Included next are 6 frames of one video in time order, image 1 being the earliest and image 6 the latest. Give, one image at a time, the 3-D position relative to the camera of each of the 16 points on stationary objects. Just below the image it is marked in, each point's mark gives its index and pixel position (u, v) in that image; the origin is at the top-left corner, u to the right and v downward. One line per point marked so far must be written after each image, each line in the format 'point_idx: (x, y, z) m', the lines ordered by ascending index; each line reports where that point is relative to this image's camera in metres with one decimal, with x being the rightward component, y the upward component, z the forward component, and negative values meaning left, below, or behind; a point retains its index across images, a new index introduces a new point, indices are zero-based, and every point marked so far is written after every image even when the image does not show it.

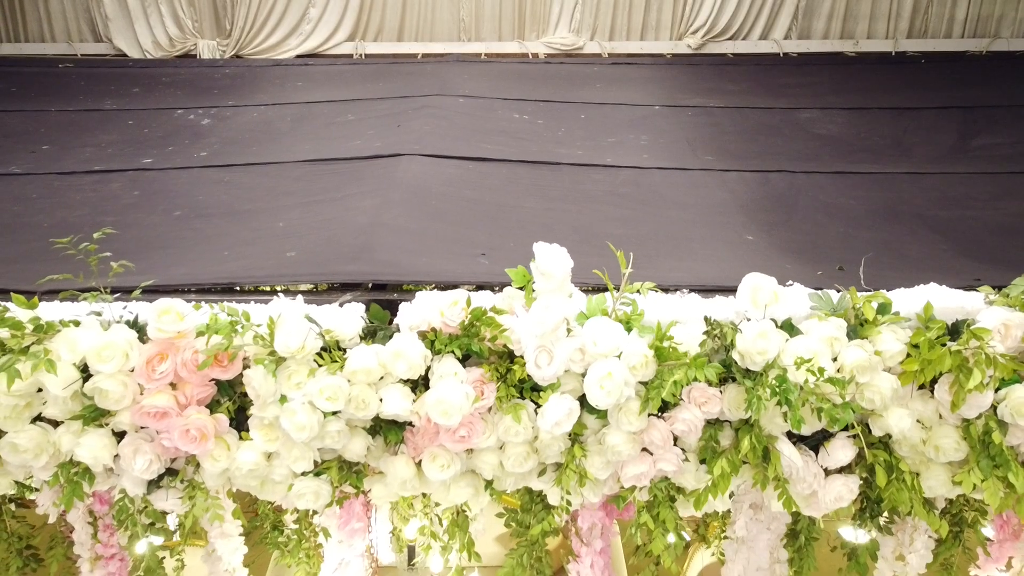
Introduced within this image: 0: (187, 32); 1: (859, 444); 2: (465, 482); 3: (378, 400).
0: (-1.4, +1.1, +4.6) m
1: (+0.4, -0.2, +1.2) m
2: (-0.1, -0.2, +1.2) m
3: (-0.1, -0.1, +1.1) m
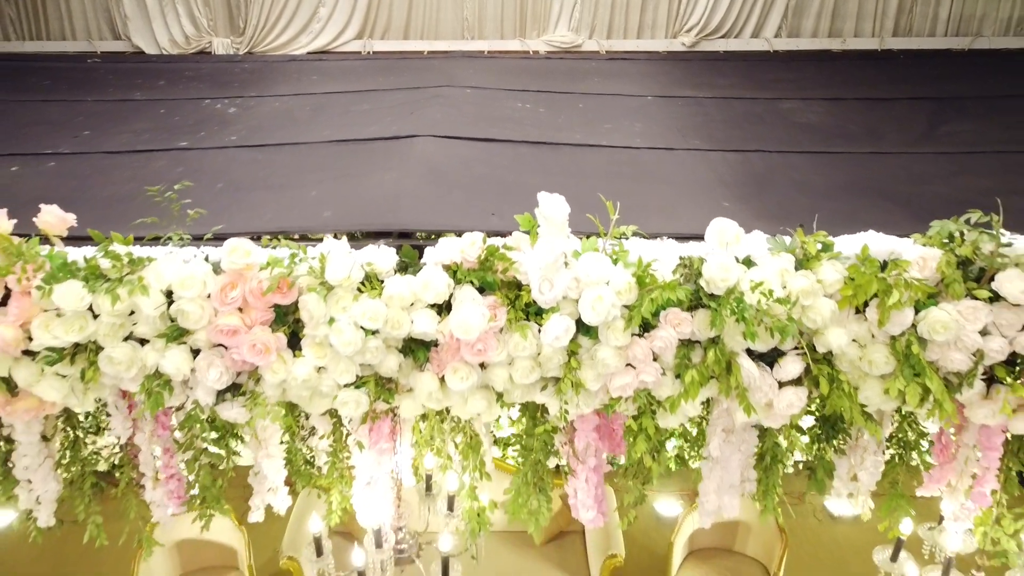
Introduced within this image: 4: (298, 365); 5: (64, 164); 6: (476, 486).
0: (-1.4, +1.2, +4.9) m
1: (+0.4, -0.1, +1.4) m
2: (0.0, -0.1, +1.5) m
3: (-0.1, 0.0, +1.4) m
4: (-0.3, -0.1, +1.4) m
5: (-1.1, +0.3, +2.5) m
6: (-0.1, -0.3, +1.9) m
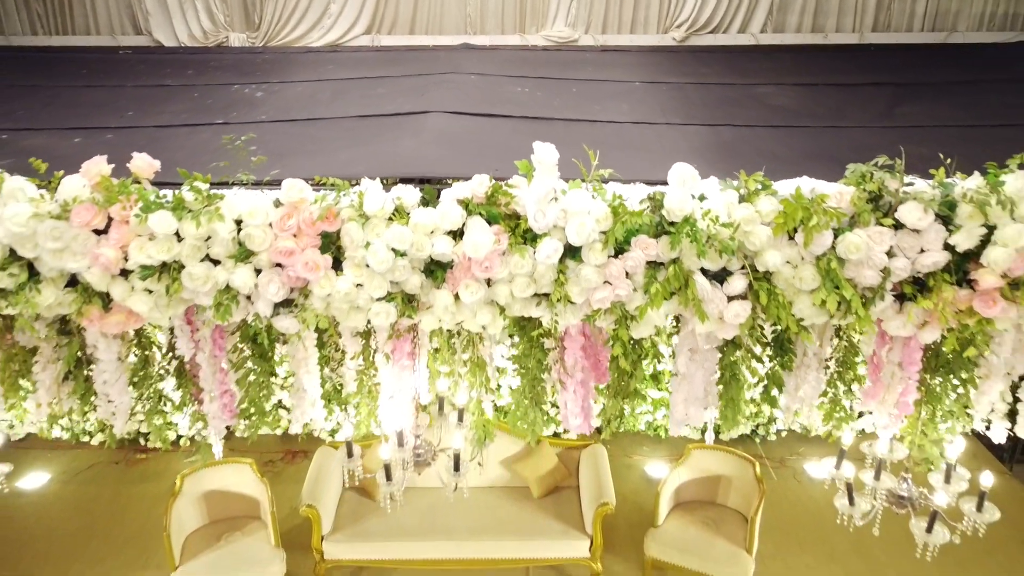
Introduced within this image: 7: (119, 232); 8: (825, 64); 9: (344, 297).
0: (-1.4, +1.3, +5.2) m
1: (+0.4, 0.0, +1.8) m
2: (0.0, 0.0, +1.8) m
3: (-0.1, +0.1, +1.7) m
4: (-0.3, 0.0, +1.7) m
5: (-1.0, +0.4, +2.9) m
6: (-0.1, -0.2, +2.2) m
7: (-0.6, +0.1, +1.7) m
8: (+1.2, +0.9, +4.3) m
9: (-0.3, 0.0, +1.8) m
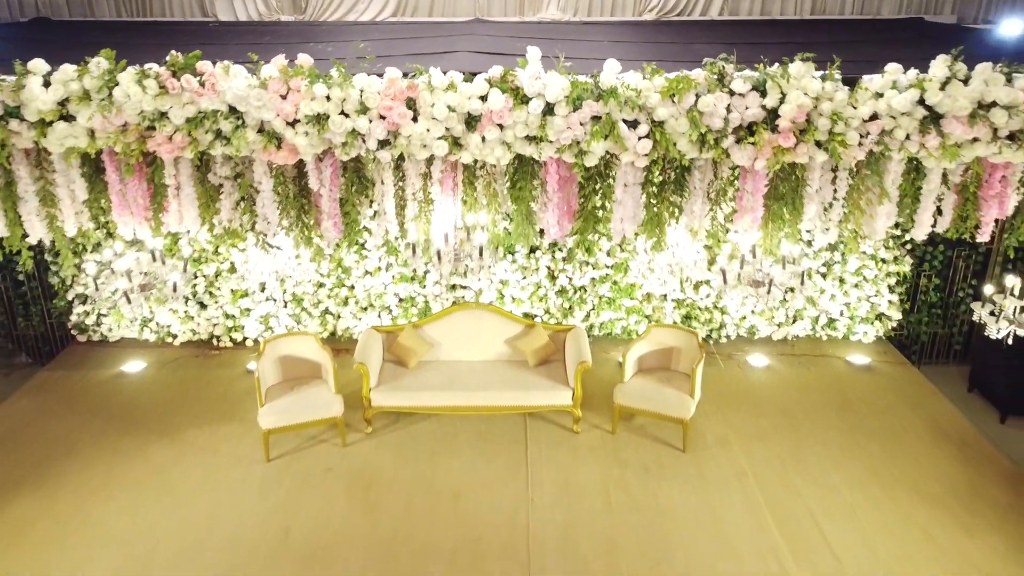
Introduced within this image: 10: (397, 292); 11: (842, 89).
0: (-1.4, +1.7, +6.6) m
1: (+0.4, +0.5, +3.1) m
2: (0.0, +0.4, +3.2) m
3: (-0.1, +0.5, +3.1) m
4: (-0.3, +0.5, +3.1) m
5: (-1.0, +0.9, +4.2) m
6: (-0.1, +0.2, +3.6) m
7: (-0.6, +0.5, +3.0) m
8: (+1.3, +1.3, +5.6) m
9: (-0.3, +0.4, +3.1) m
10: (-0.7, 0.0, +6.6) m
11: (+0.9, +0.6, +3.1) m
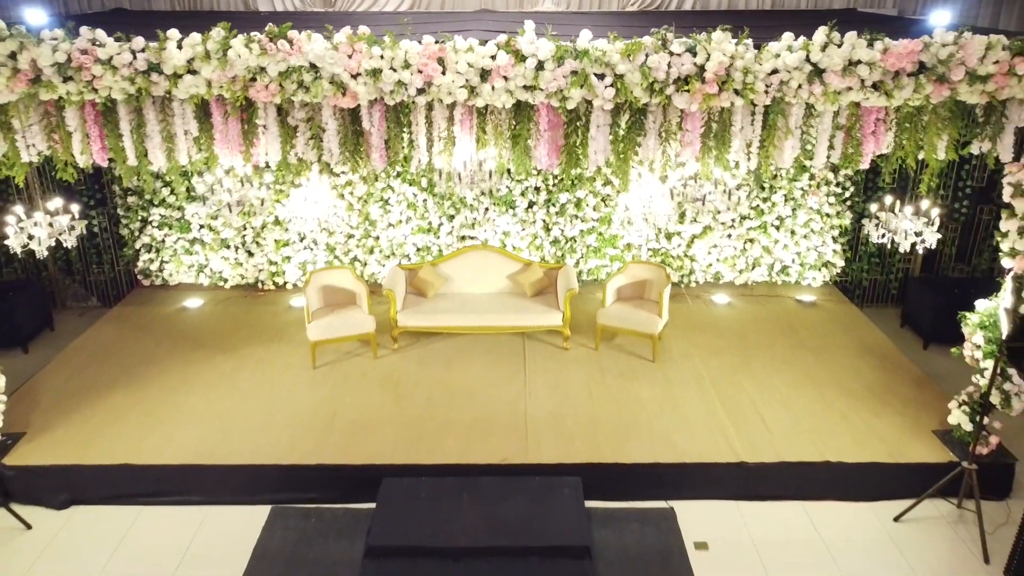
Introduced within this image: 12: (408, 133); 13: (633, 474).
0: (-1.4, +2.1, +7.8) m
1: (+0.4, +0.8, +4.3) m
2: (0.0, +0.8, +4.4) m
3: (-0.1, +0.9, +4.3) m
4: (-0.3, +0.8, +4.3) m
5: (-1.0, +1.2, +5.4) m
6: (0.0, +0.6, +4.8) m
7: (-0.6, +0.9, +4.2) m
8: (+1.3, +1.7, +6.8) m
9: (-0.3, +0.8, +4.3) m
10: (-0.7, +0.3, +7.8) m
11: (+0.9, +0.9, +4.3) m
12: (-0.5, +0.7, +4.8) m
13: (+0.6, -0.9, +5.3) m
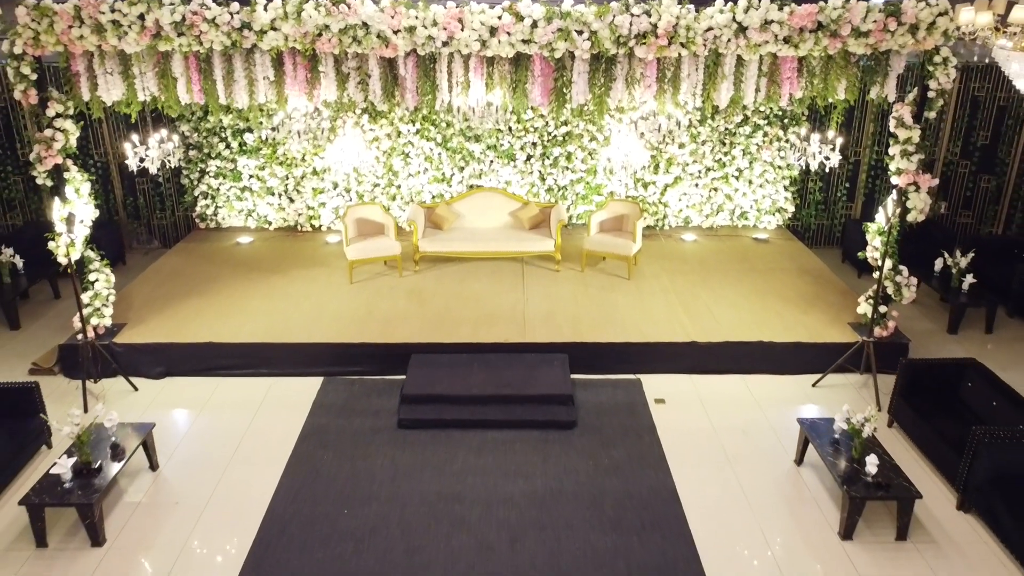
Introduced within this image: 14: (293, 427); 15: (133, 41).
0: (-1.4, +2.6, +9.2) m
1: (+0.4, +1.4, +5.7) m
2: (0.0, +1.3, +5.8) m
3: (-0.1, +1.4, +5.7) m
4: (-0.3, +1.4, +5.7) m
5: (-1.0, +1.7, +6.8) m
6: (0.0, +1.1, +6.2) m
7: (-0.6, +1.4, +5.7) m
8: (+1.3, +2.2, +8.3) m
9: (-0.3, +1.3, +5.7) m
10: (-0.7, +0.8, +9.2) m
11: (+1.0, +1.5, +5.7) m
12: (-0.5, +1.2, +6.2) m
13: (+0.6, -0.4, +6.7) m
14: (-1.2, -0.8, +6.1) m
15: (-2.0, +1.3, +5.7) m
